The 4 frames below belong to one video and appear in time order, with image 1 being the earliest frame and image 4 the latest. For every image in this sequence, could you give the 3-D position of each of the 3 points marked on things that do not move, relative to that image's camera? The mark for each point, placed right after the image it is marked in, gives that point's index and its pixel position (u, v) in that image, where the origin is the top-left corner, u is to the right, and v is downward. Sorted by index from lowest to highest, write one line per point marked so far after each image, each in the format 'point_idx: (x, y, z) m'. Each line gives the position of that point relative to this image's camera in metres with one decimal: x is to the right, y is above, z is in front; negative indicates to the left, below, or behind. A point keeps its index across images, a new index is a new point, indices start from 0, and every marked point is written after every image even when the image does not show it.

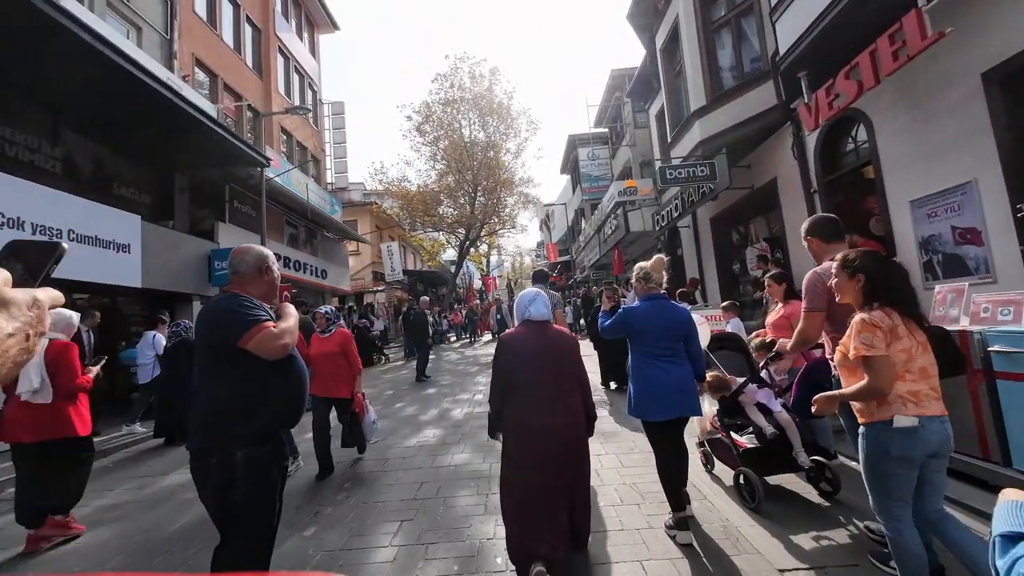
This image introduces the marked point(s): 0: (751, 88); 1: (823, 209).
0: (+5.4, +4.5, +9.8) m
1: (+6.1, +1.5, +8.4) m
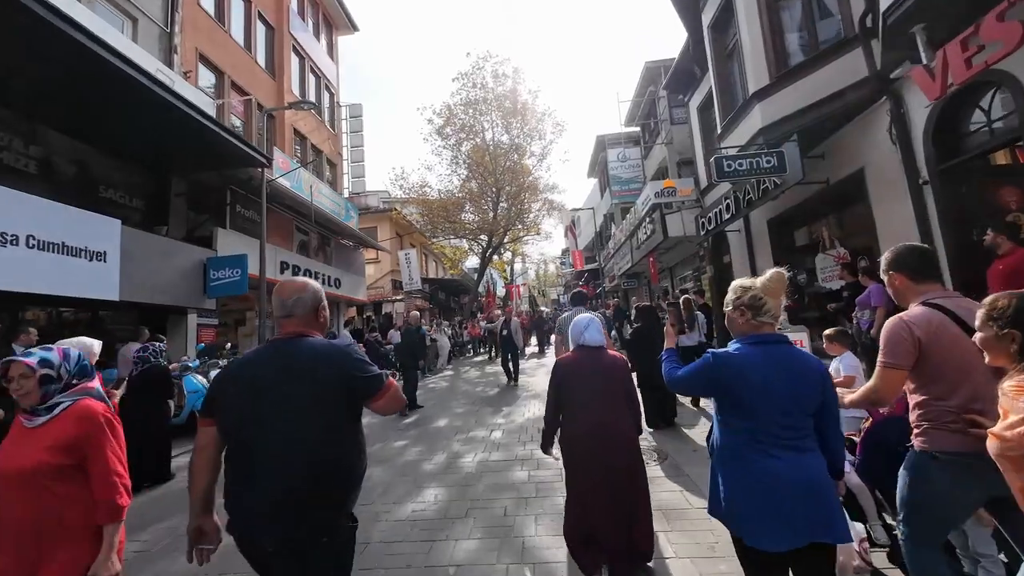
0: (+5.9, +4.2, +8.0) m
1: (+6.5, +1.3, +6.6) m
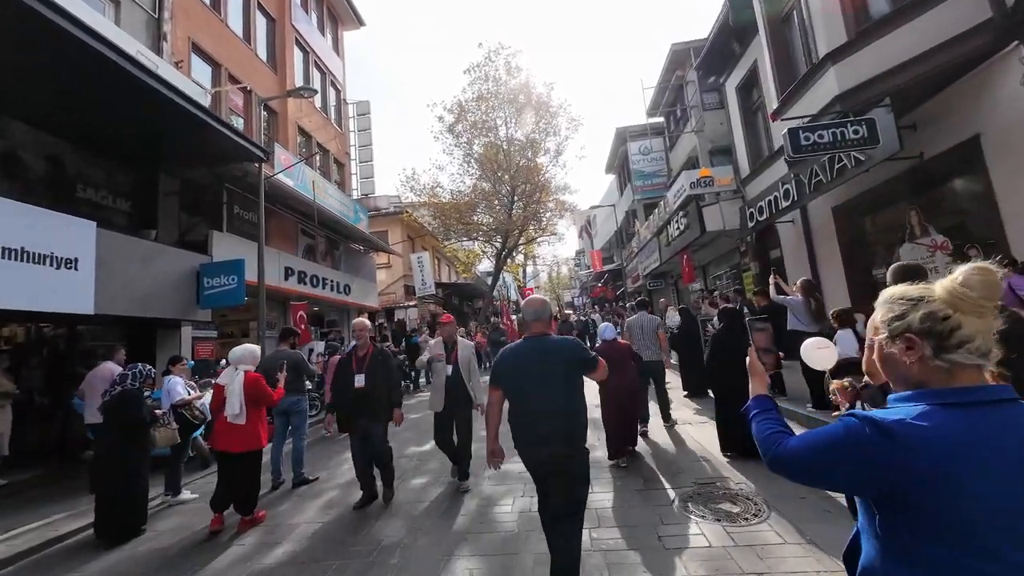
0: (+6.4, +4.3, +6.5) m
1: (+7.0, +1.4, +5.1) m
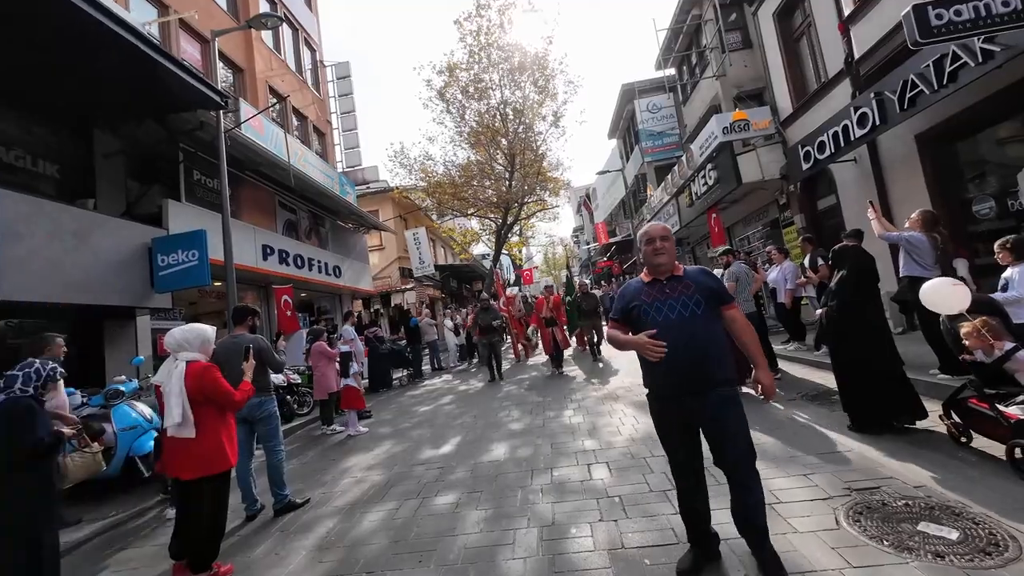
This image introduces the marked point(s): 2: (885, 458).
0: (+6.7, +5.2, +4.8) m
1: (+7.4, +2.2, +3.4) m
2: (+3.6, -1.6, +4.1) m
